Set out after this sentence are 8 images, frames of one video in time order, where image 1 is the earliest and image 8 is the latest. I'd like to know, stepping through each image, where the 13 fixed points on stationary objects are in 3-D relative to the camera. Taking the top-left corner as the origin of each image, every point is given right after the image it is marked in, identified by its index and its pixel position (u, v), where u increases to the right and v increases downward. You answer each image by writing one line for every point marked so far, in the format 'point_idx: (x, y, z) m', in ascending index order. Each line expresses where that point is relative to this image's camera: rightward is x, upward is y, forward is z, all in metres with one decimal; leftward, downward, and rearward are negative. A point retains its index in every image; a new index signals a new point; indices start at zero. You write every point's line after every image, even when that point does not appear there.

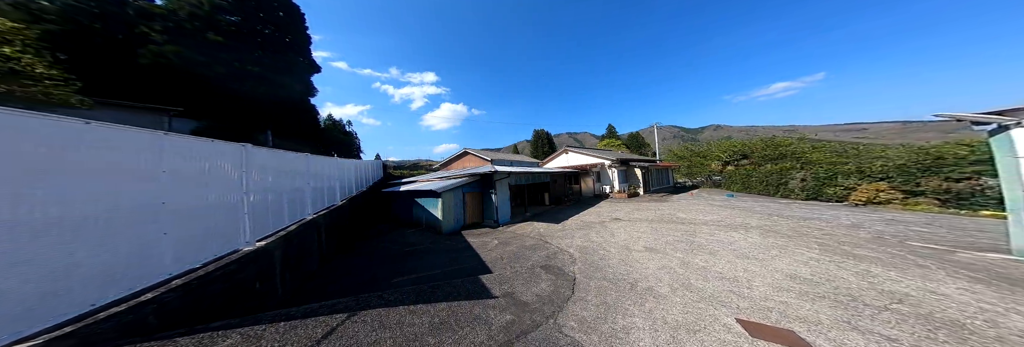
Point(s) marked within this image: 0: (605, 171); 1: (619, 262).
0: (+7.0, +0.2, +17.8) m
1: (+2.3, -1.8, +4.4) m
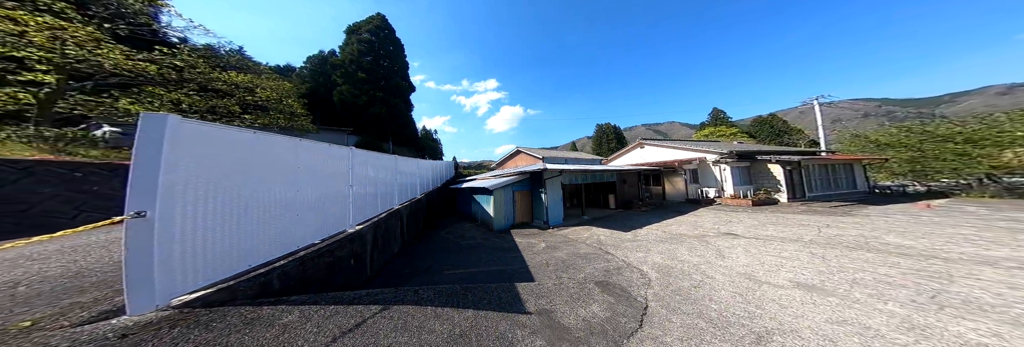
0: (+12.4, +0.4, +13.6) m
1: (+3.1, -1.8, +3.1) m
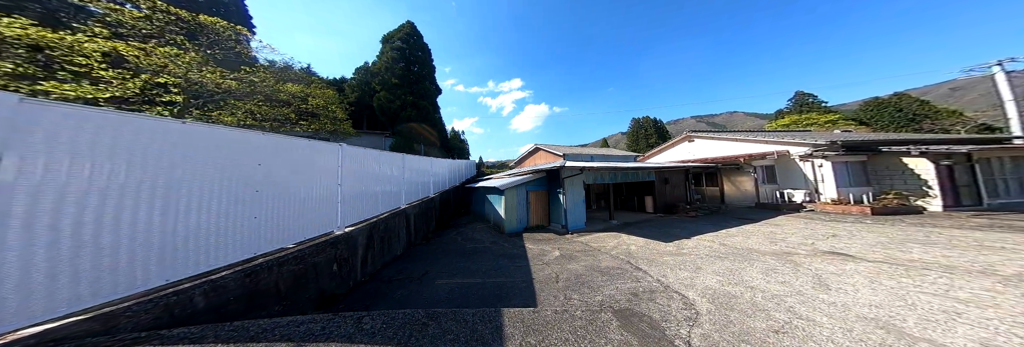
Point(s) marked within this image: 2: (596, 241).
0: (+13.9, +0.5, +10.6) m
1: (+2.8, -1.7, +1.9) m
2: (+2.2, -1.7, +5.5) m
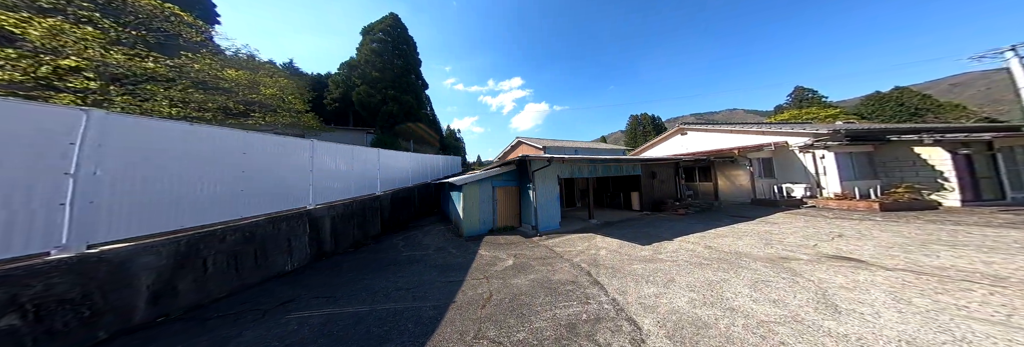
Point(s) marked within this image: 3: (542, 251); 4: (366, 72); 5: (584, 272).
0: (+12.9, +0.8, +9.9) m
1: (+1.8, -1.5, +1.1) m
2: (+1.2, -1.5, +4.7) m
3: (+0.6, -1.4, +4.1) m
4: (-12.8, +8.9, +18.5) m
5: (+1.1, -1.5, +3.3) m
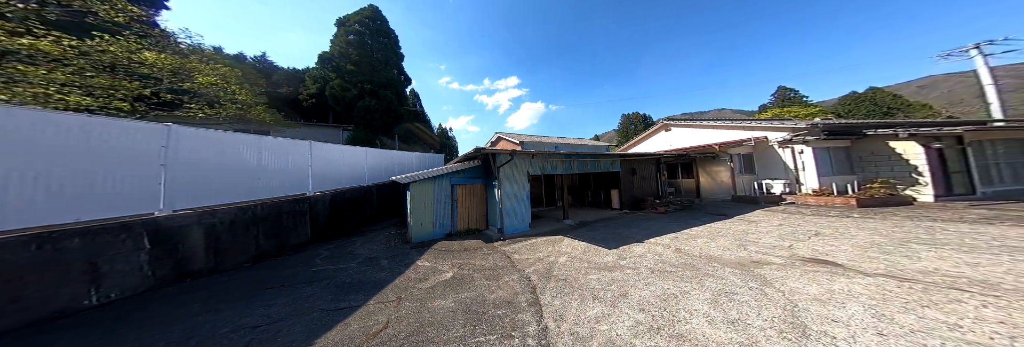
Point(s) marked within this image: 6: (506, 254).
0: (+11.8, +1.0, +9.7) m
1: (+1.0, -1.5, +0.7) m
2: (+0.2, -1.4, +4.2) m
3: (-0.3, -1.4, +3.6) m
4: (-14.2, +9.0, +17.5) m
5: (+0.2, -1.4, +2.8) m
6: (-0.2, -1.4, +3.8) m
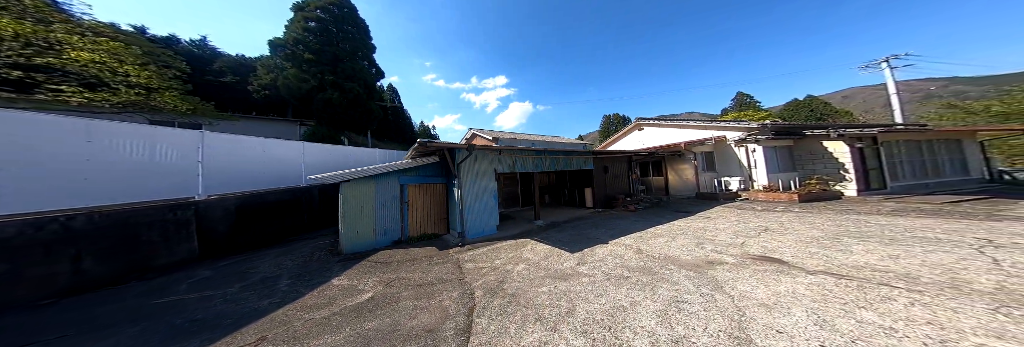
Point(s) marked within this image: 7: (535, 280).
0: (+10.4, +1.1, +10.3) m
1: (+0.5, -1.5, +0.4) m
2: (-0.6, -1.5, +3.9) m
3: (-1.0, -1.4, +3.3) m
4: (-16.2, +9.0, +15.8) m
5: (-0.5, -1.5, +2.5) m
6: (-0.9, -1.5, +3.5) m
7: (+0.3, -1.5, +3.0) m
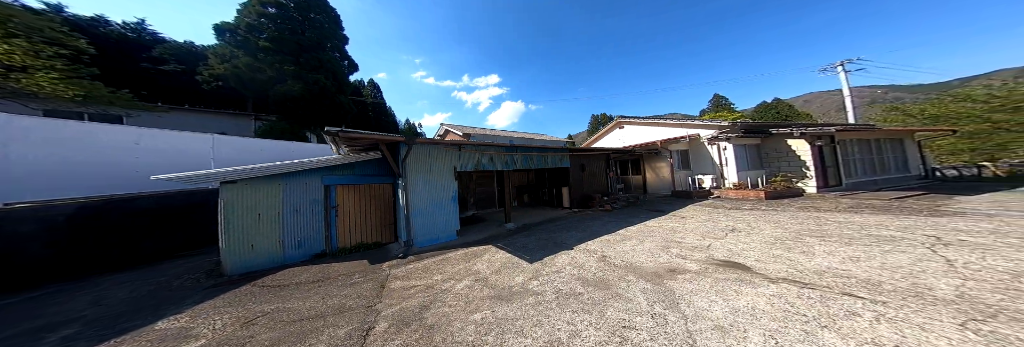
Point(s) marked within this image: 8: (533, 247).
0: (+9.2, +1.2, +10.4) m
1: (-0.2, -1.5, 0.0) m
2: (-1.4, -1.5, +3.4) m
3: (-1.8, -1.4, +2.7) m
4: (-17.7, +9.0, +14.3) m
5: (-1.2, -1.5, +2.0) m
6: (-1.7, -1.5, +2.9) m
7: (-0.5, -1.5, +2.5) m
8: (+0.5, -1.6, +4.8) m
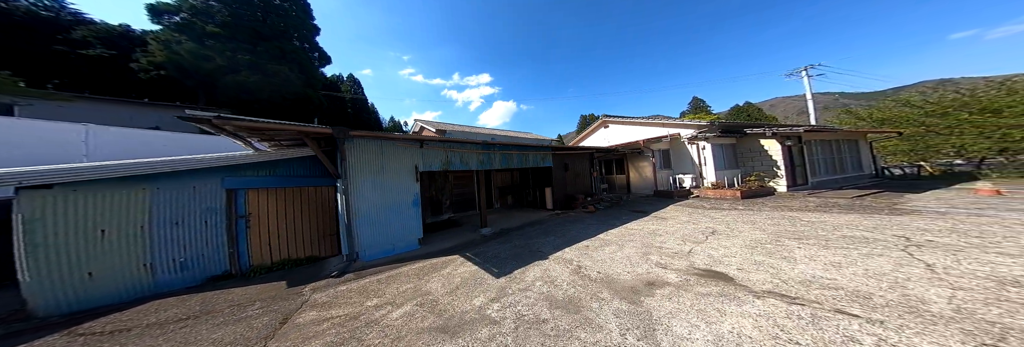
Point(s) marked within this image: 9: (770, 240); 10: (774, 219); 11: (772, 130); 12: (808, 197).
0: (+8.2, +1.2, +10.5) m
1: (-0.5, -1.6, -0.6) m
2: (-2.0, -1.5, +2.8) m
3: (-2.4, -1.5, +2.1) m
4: (-19.0, +8.9, +12.7) m
5: (-1.7, -1.5, +1.4) m
6: (-2.3, -1.5, +2.3) m
7: (-1.0, -1.5, +2.0) m
8: (-0.2, -1.6, +4.3) m
9: (+5.0, -1.3, +4.0) m
10: (+6.9, -1.2, +5.6) m
11: (+9.9, +1.6, +8.0) m
12: (+10.8, -0.8, +7.7) m
